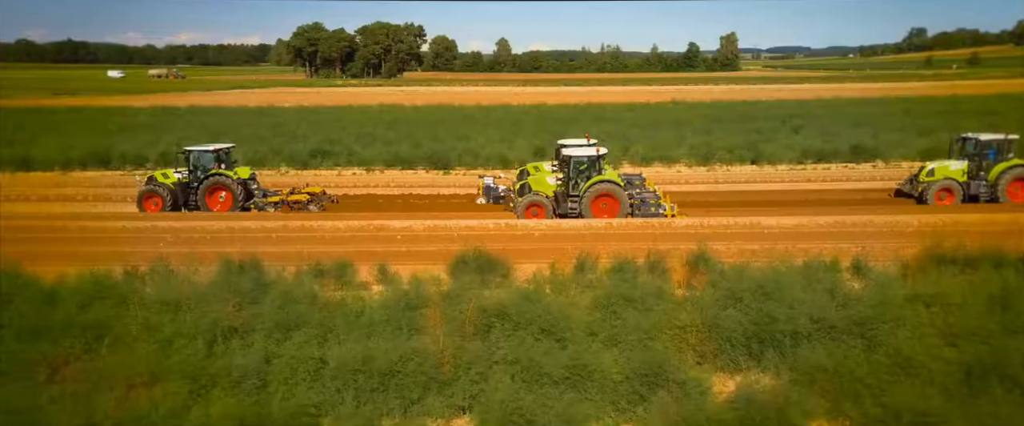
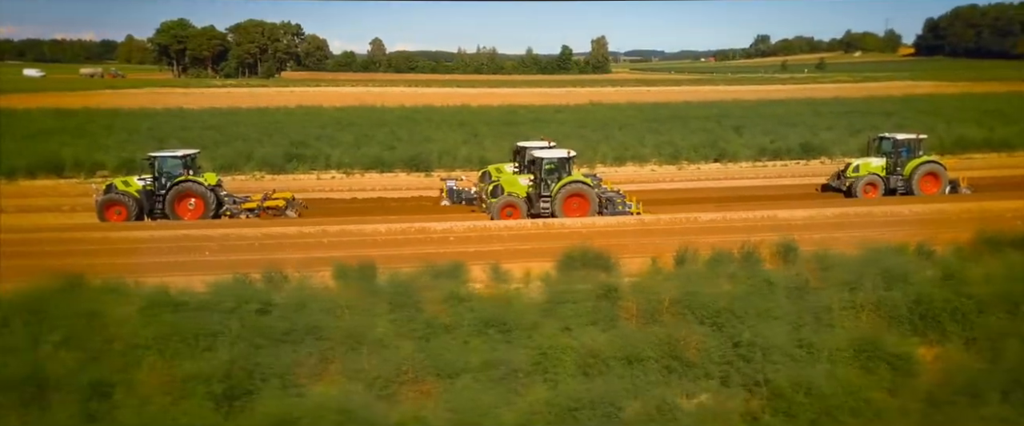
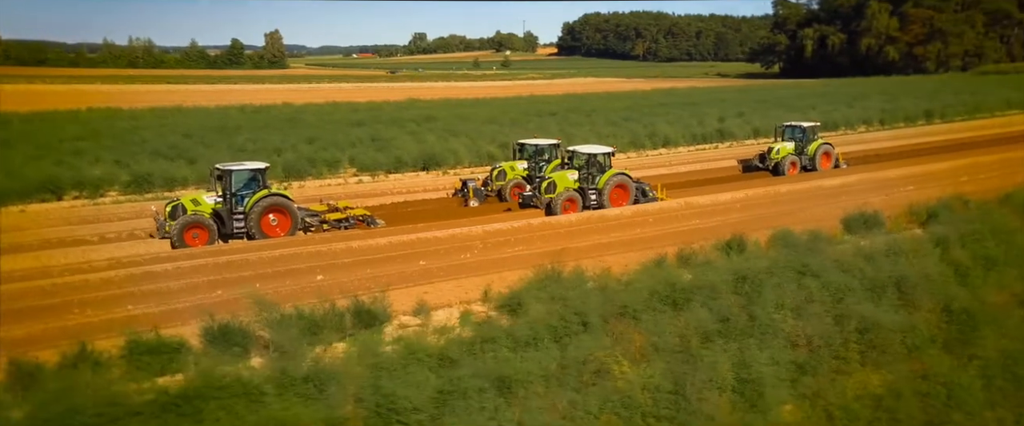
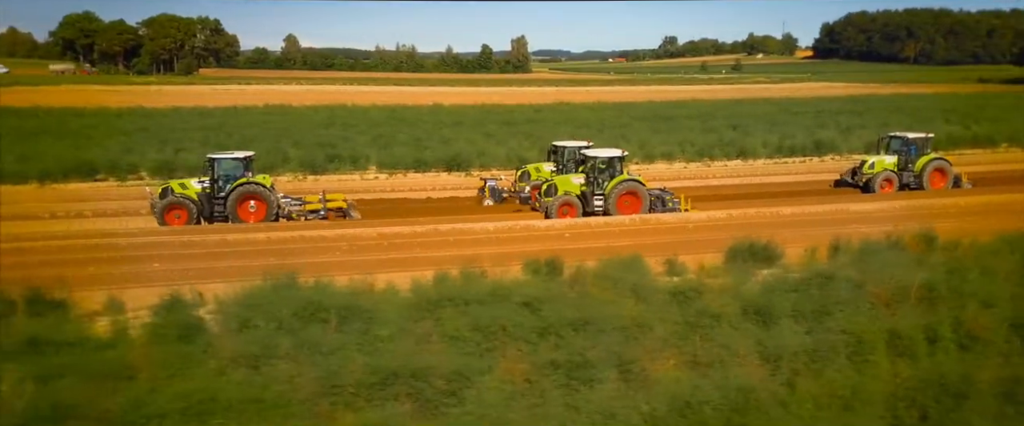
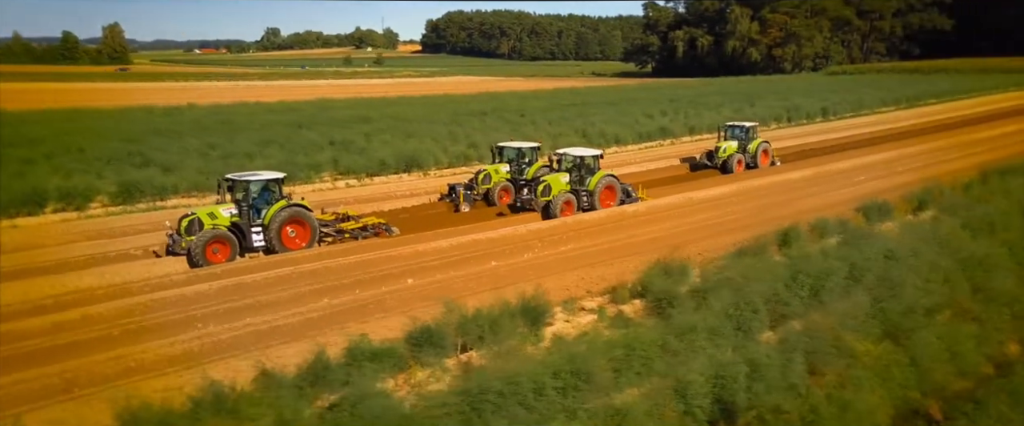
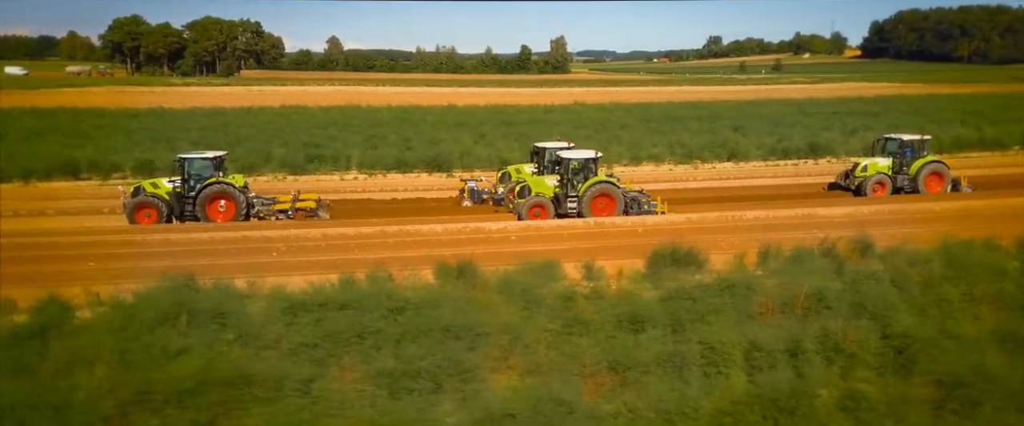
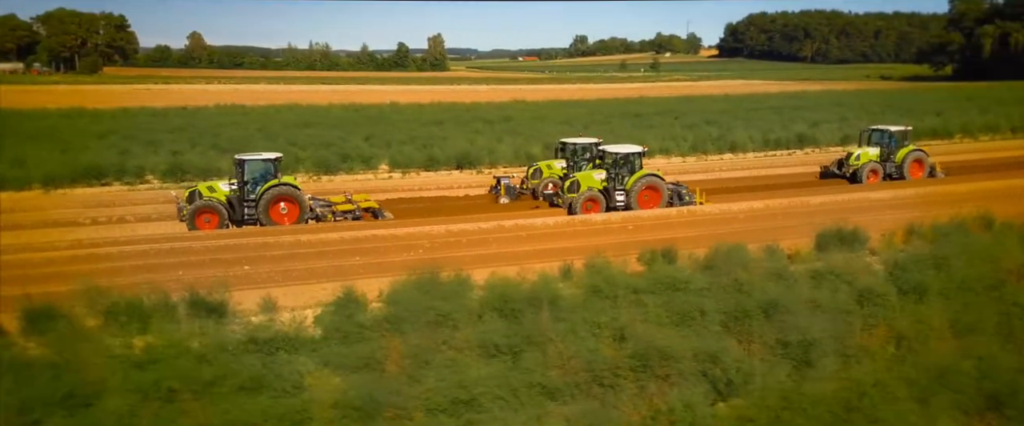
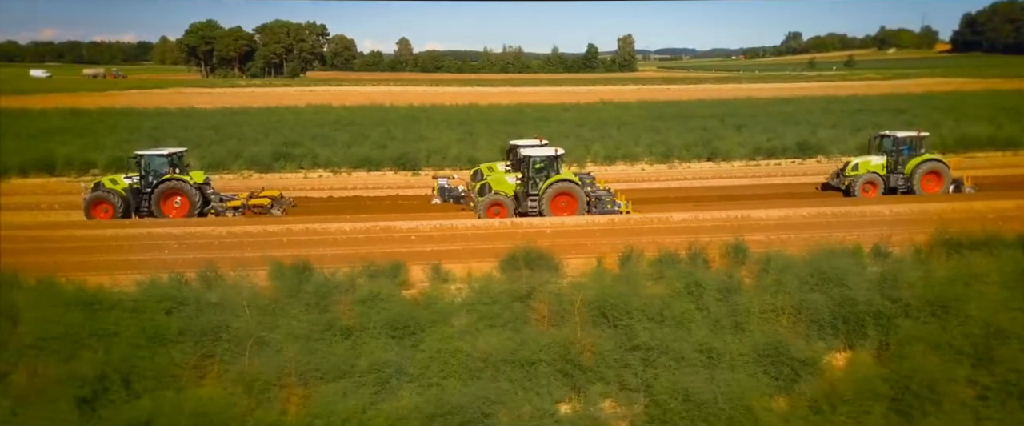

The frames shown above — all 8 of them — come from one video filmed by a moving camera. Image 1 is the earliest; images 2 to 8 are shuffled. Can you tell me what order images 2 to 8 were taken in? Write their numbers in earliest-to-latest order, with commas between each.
8, 2, 6, 4, 7, 3, 5
